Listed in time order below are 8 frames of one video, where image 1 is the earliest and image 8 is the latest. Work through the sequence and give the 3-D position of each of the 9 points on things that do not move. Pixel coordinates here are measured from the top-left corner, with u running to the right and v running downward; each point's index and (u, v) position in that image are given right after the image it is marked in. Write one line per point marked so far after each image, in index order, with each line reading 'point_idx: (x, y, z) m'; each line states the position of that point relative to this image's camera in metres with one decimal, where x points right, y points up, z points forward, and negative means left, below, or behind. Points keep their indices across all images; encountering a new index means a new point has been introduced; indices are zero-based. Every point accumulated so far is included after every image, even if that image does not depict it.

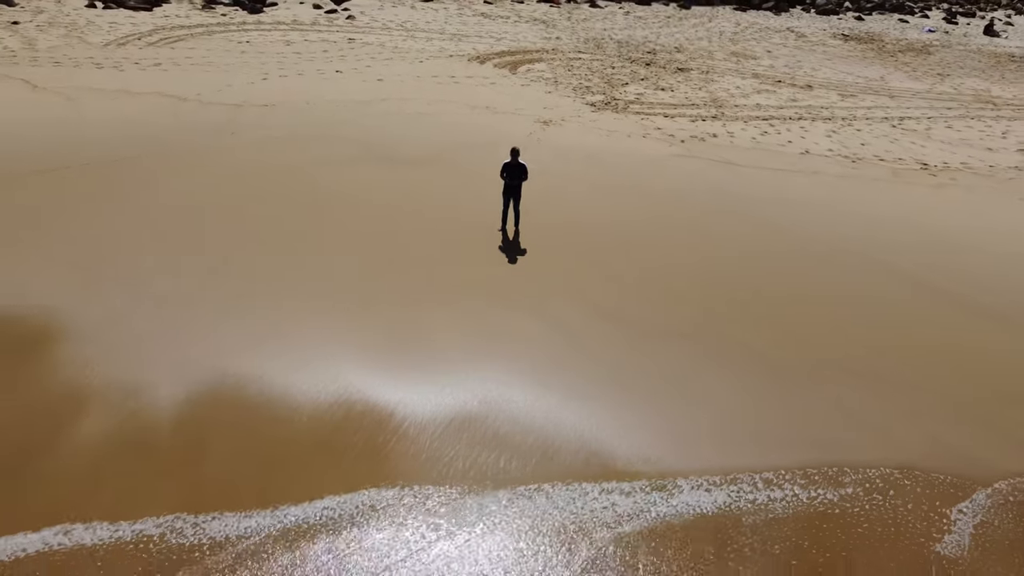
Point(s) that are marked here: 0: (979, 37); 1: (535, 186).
0: (+11.0, +5.9, +18.8) m
1: (+0.2, +1.1, +8.3) m
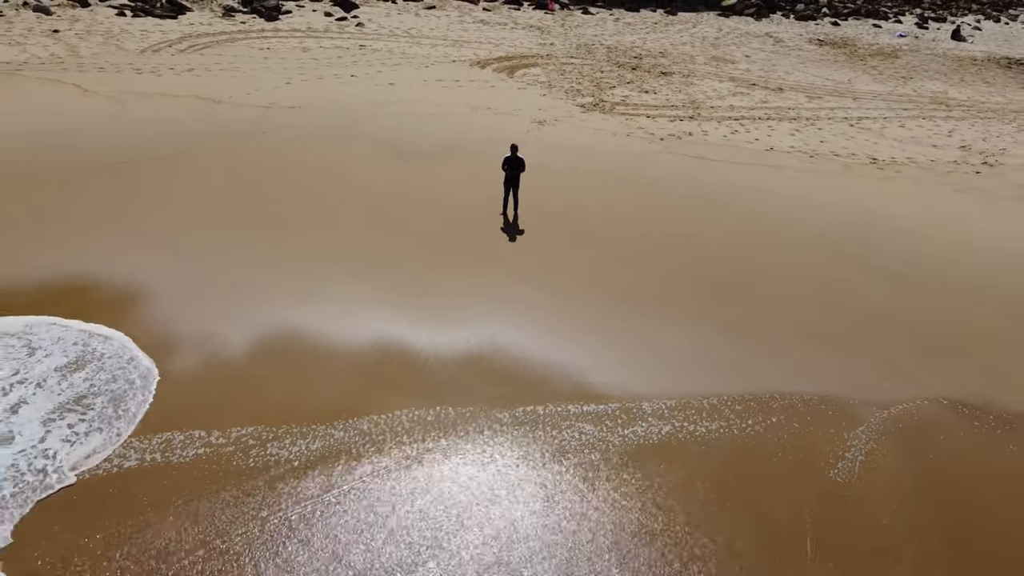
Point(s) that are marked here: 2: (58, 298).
0: (+11.0, +6.2, +20.1) m
1: (+0.2, +1.4, +9.6) m
2: (-3.7, 0.0, +6.6) m
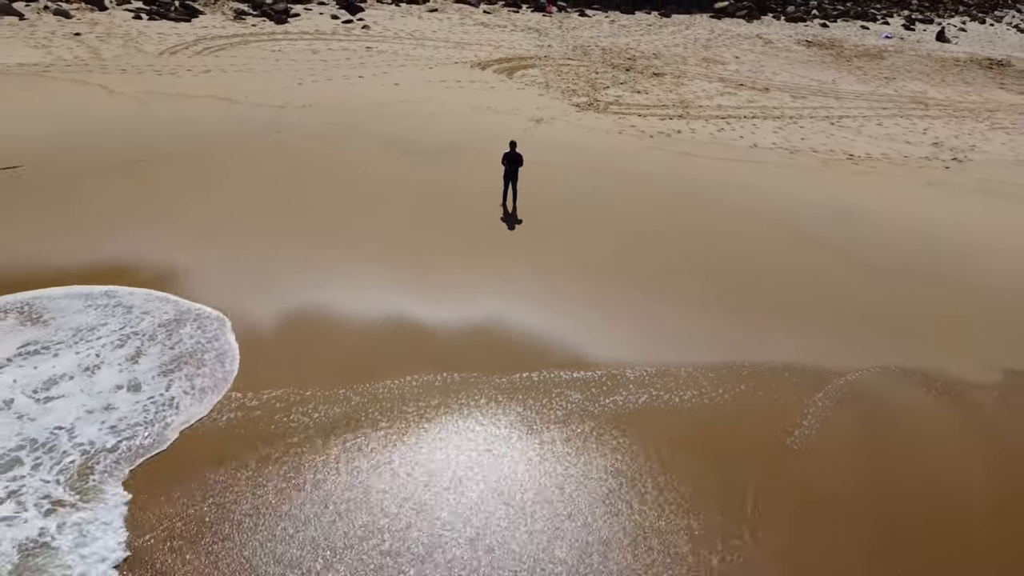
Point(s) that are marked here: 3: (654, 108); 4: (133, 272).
0: (+10.9, +6.4, +20.8) m
1: (+0.2, +1.5, +10.3) m
2: (-3.8, +0.1, +7.3) m
3: (+2.3, +2.9, +13.0) m
4: (-3.5, +0.2, +7.4) m
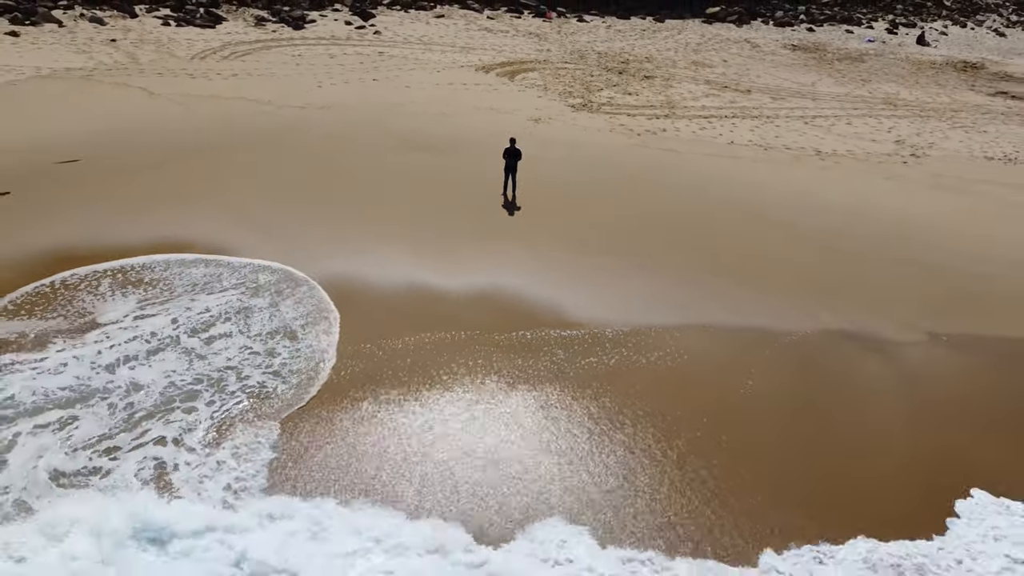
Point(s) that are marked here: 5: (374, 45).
0: (+11.0, +6.7, +21.9) m
1: (+0.2, +1.8, +11.5) m
2: (-3.8, +0.4, +8.6) m
3: (+2.3, +3.2, +14.2) m
4: (-3.5, +0.5, +8.7) m
5: (-3.0, +5.3, +17.2) m
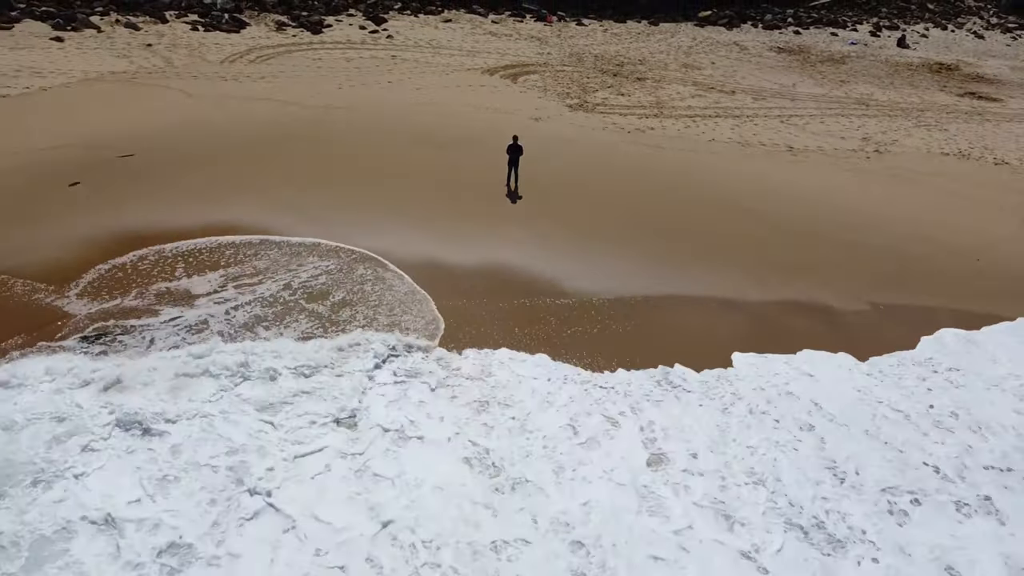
0: (+11.1, +7.0, +23.2) m
1: (+0.3, +2.1, +12.8) m
2: (-3.7, +0.7, +10.0) m
3: (+2.4, +3.5, +15.5) m
4: (-3.5, +0.7, +10.1) m
5: (-2.9, +5.6, +18.6) m
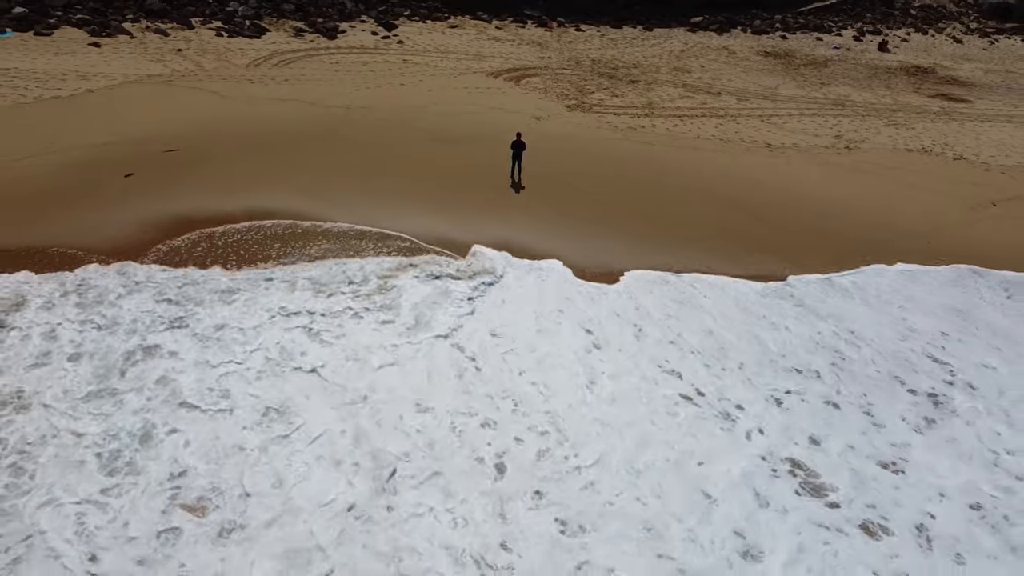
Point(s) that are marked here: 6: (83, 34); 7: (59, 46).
0: (+11.2, +7.3, +24.6) m
1: (+0.3, +2.4, +14.2) m
2: (-3.7, +1.0, +11.4) m
3: (+2.4, +3.8, +16.9) m
4: (-3.5, +1.1, +11.5) m
5: (-2.8, +5.9, +20.0) m
6: (-10.1, +6.0, +18.7) m
7: (-10.1, +5.4, +17.7) m
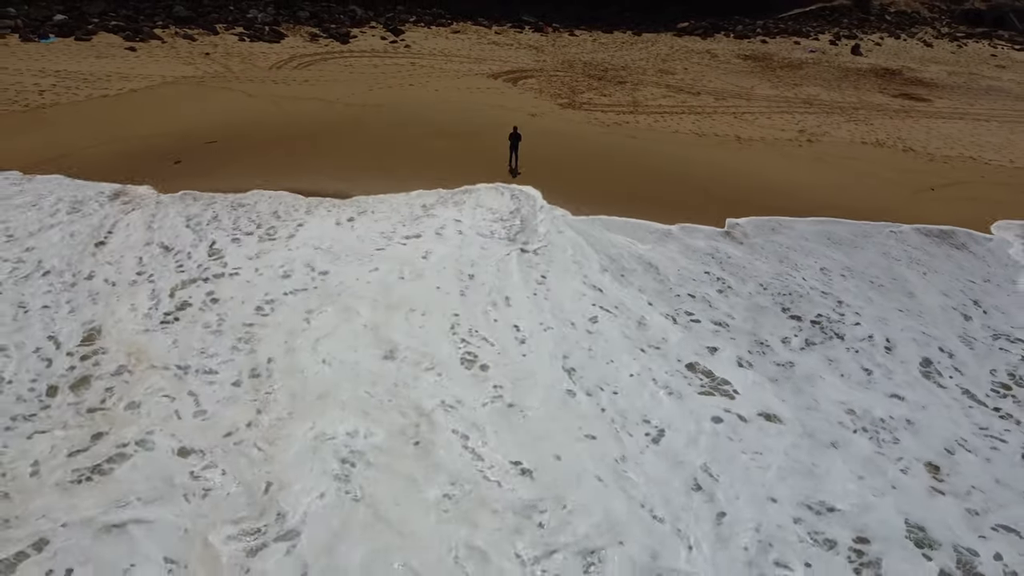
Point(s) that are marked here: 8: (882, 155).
0: (+11.1, +7.7, +26.5) m
1: (+0.3, +2.9, +16.0) m
2: (-3.7, +1.5, +13.2) m
3: (+2.4, +4.3, +18.7) m
4: (-3.5, +1.5, +13.3) m
5: (-2.9, +6.3, +21.8) m
6: (-10.2, +6.4, +20.6) m
7: (-10.1, +5.8, +19.5) m
8: (+7.6, +2.8, +16.4) m
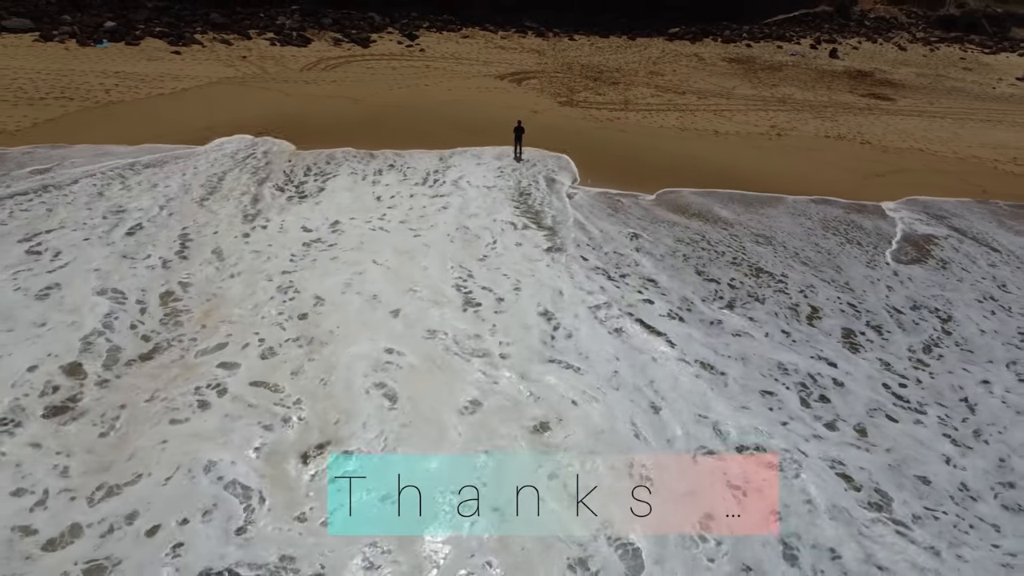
0: (+11.3, +8.3, +28.8) m
1: (+0.4, +3.5, +18.4) m
2: (-3.6, +2.1, +15.5) m
3: (+2.5, +4.9, +21.1) m
4: (-3.4, +2.1, +15.6) m
5: (-2.8, +6.9, +24.2) m
6: (-10.0, +7.0, +22.9) m
7: (-10.0, +6.4, +21.9) m
8: (+7.8, +3.3, +18.7) m
